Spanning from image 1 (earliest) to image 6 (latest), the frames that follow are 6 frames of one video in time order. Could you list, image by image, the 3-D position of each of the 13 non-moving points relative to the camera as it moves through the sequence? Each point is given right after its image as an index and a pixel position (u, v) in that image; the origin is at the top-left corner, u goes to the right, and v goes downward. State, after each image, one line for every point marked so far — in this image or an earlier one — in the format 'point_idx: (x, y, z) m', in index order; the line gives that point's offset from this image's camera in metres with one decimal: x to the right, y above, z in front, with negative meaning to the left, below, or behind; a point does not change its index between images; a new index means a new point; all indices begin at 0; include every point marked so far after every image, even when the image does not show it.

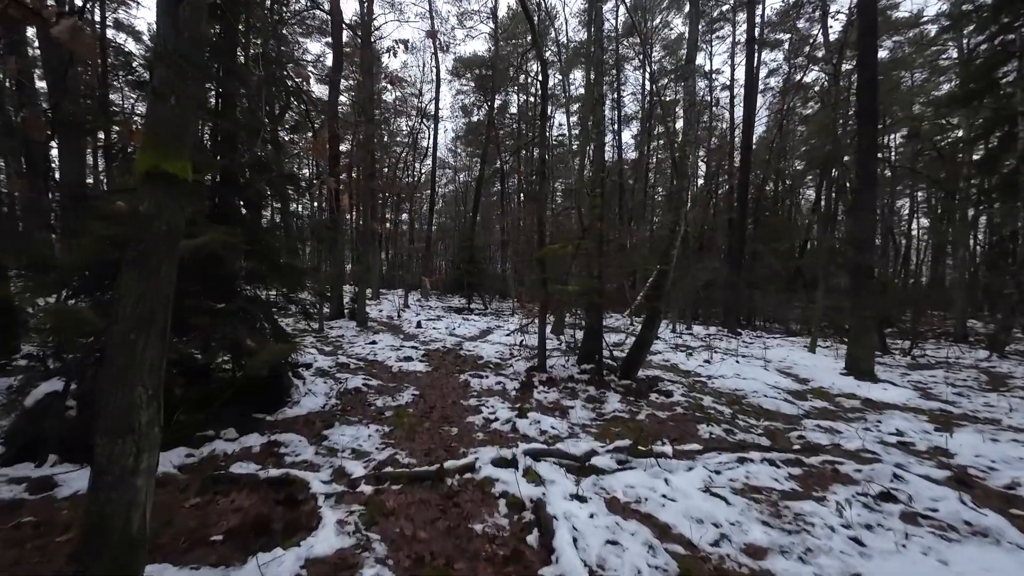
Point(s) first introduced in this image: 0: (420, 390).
0: (-1.4, -1.6, +6.8) m
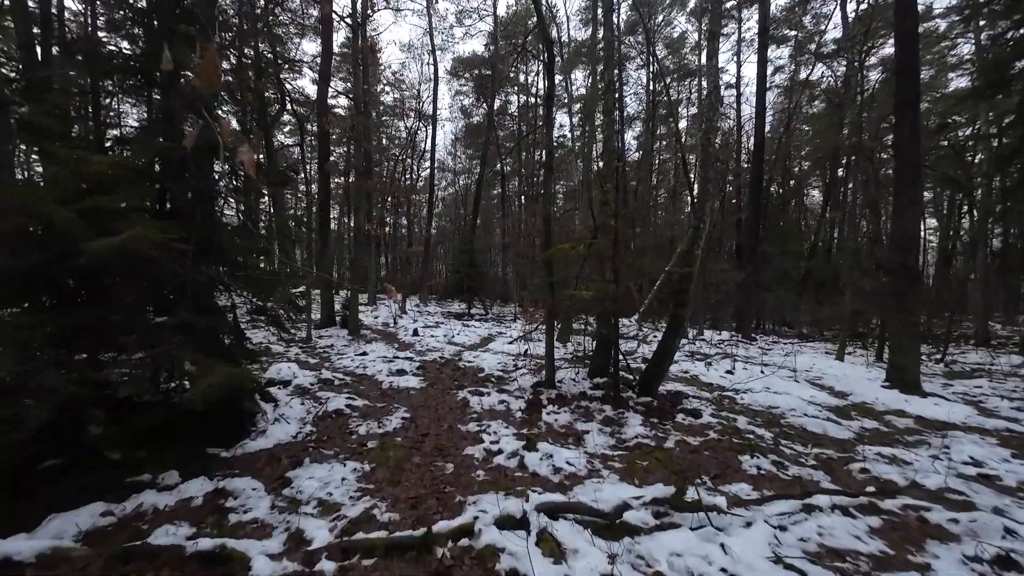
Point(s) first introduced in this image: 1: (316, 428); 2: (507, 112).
0: (-1.4, -1.7, +5.9) m
1: (-2.3, -1.6, +5.1) m
2: (-0.3, +7.7, +19.8) m
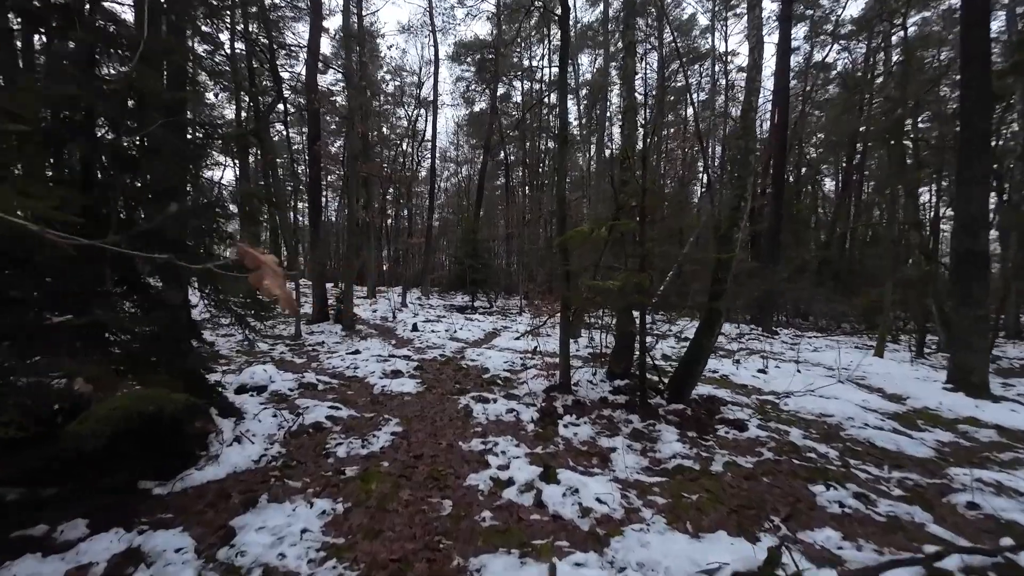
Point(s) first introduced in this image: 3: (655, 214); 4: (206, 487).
0: (-1.2, -1.6, +5.0) m
1: (-2.2, -1.5, +4.2) m
2: (-0.1, +8.1, +18.7) m
3: (+2.0, +1.0, +6.1) m
4: (-2.4, -1.5, +3.4) m
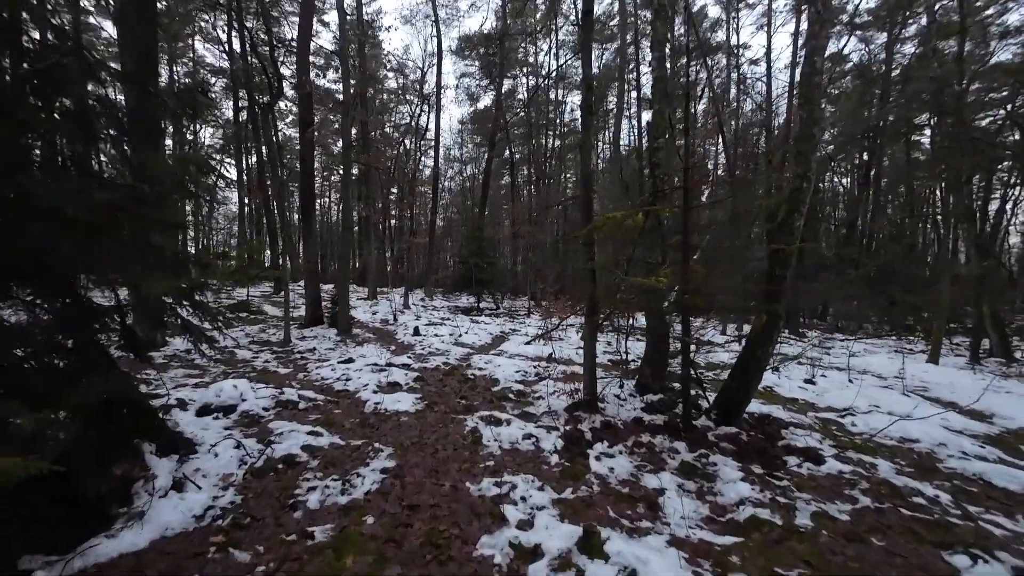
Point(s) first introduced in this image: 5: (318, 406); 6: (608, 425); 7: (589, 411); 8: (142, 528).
0: (-1.1, -1.6, +4.1) m
1: (-2.0, -1.5, +3.2) m
2: (+0.2, +8.1, +17.7) m
3: (+2.2, +1.1, +5.1) m
4: (-2.2, -1.5, +2.4) m
5: (-2.4, -1.5, +5.4) m
6: (+1.1, -1.5, +4.9) m
7: (+0.9, -1.5, +5.2) m
8: (-2.3, -1.5, +2.7) m
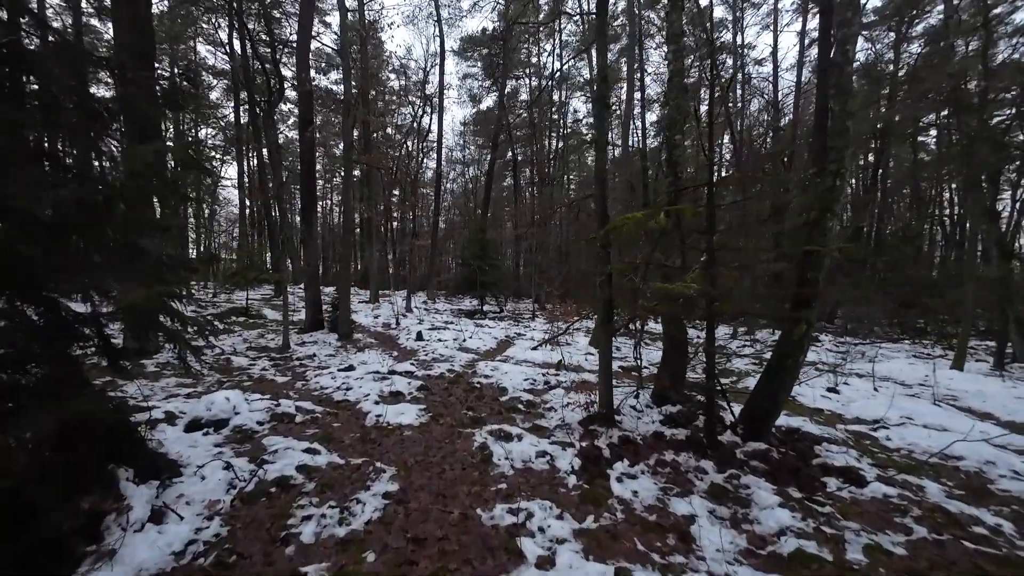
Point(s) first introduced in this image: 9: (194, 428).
0: (-0.9, -1.6, +3.7) m
1: (-1.9, -1.6, +2.9) m
2: (+0.4, +8.0, +17.4) m
3: (+2.3, +1.0, +4.7) m
4: (-2.1, -1.6, +2.1) m
5: (-2.3, -1.5, +5.1) m
6: (+1.2, -1.6, +4.5) m
7: (+1.1, -1.5, +4.9) m
8: (-2.2, -1.5, +2.4) m
9: (-3.2, -1.4, +4.4) m
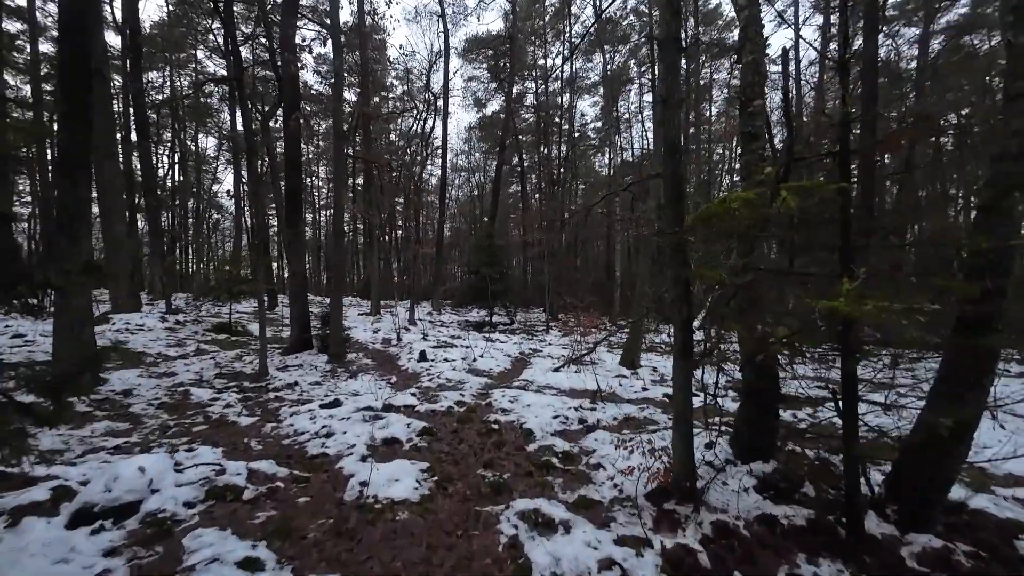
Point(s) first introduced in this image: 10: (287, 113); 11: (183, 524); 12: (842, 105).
0: (-0.6, -1.7, +2.2) m
1: (-1.6, -1.7, +1.4) m
2: (+0.8, +7.6, +16.1) m
3: (+2.6, +0.9, +3.3) m
4: (-1.8, -1.7, +0.6) m
5: (-2.0, -1.7, +3.6) m
6: (+1.5, -1.7, +3.0) m
7: (+1.4, -1.7, +3.4) m
8: (-1.9, -1.6, +0.9) m
9: (-2.9, -1.6, +2.9) m
10: (-4.6, +3.9, +8.9) m
11: (-2.3, -1.6, +3.1) m
12: (+2.3, +1.3, +3.4) m
